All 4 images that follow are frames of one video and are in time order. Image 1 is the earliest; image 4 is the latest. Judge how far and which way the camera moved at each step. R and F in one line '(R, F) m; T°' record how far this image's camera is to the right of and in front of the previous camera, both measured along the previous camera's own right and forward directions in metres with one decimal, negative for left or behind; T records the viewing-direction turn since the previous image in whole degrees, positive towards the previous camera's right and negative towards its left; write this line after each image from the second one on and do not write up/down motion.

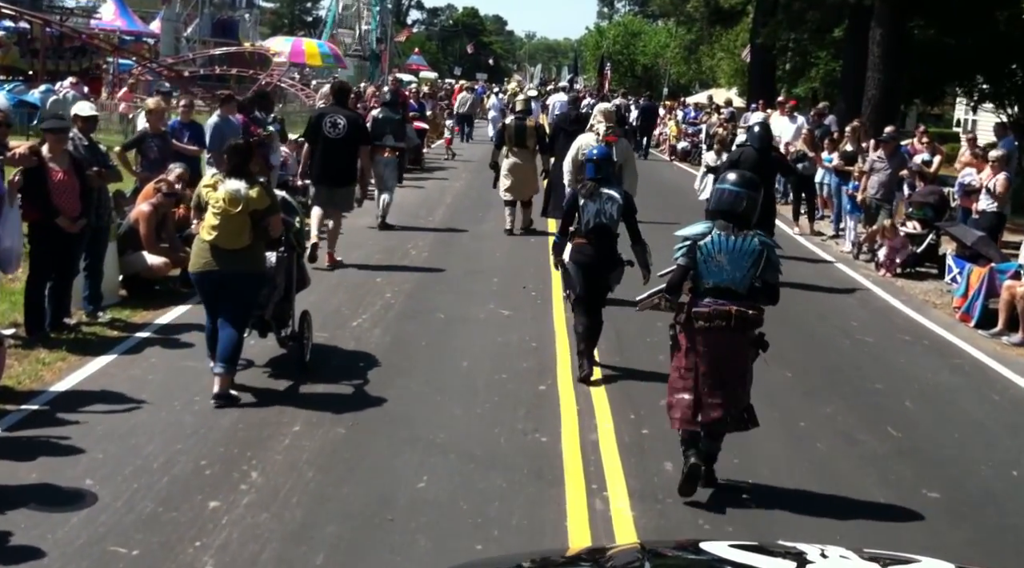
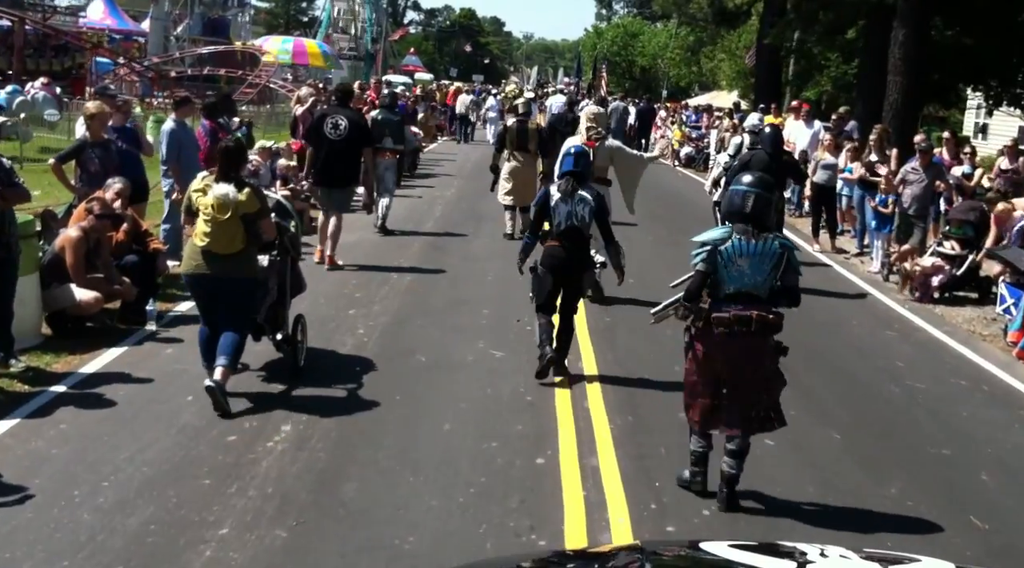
(0.0, +1.2) m; 0°
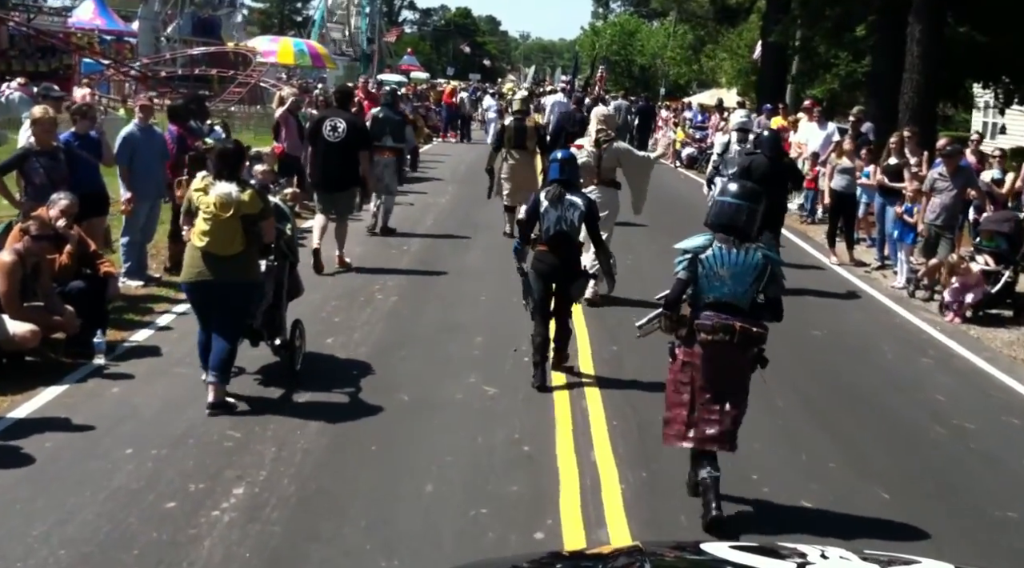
(0.0, +0.8) m; 0°
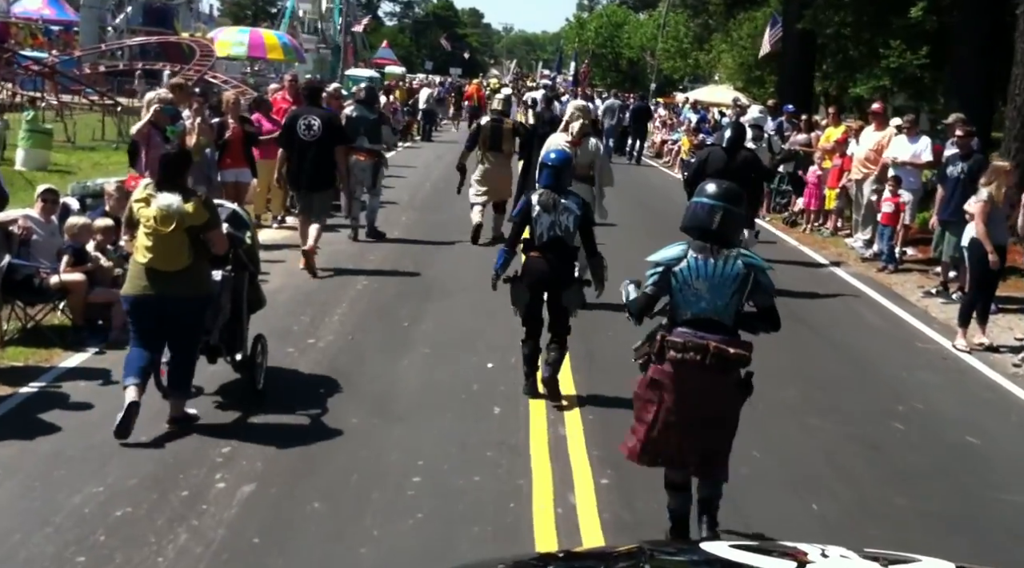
(+0.1, +4.1) m; +1°
